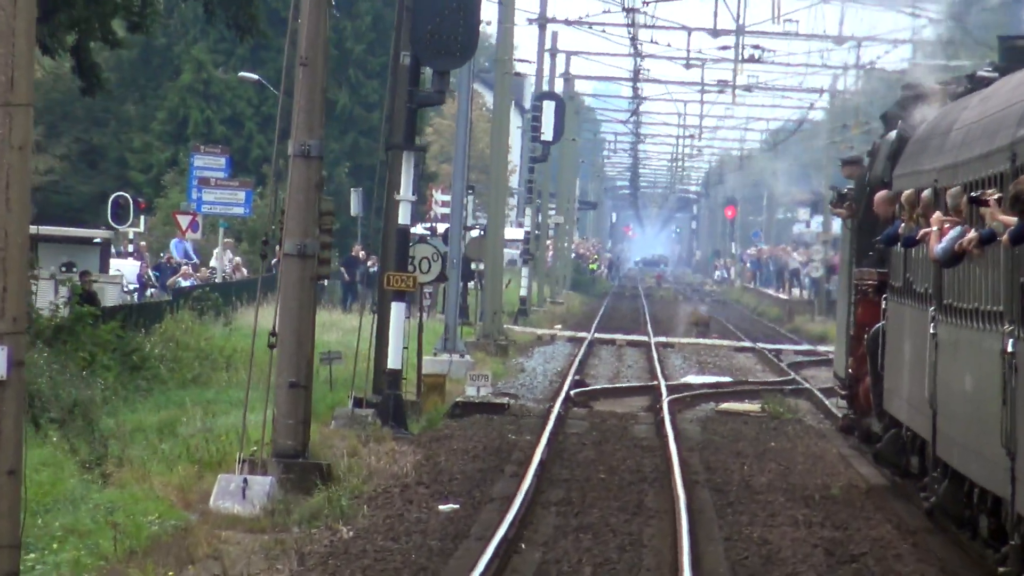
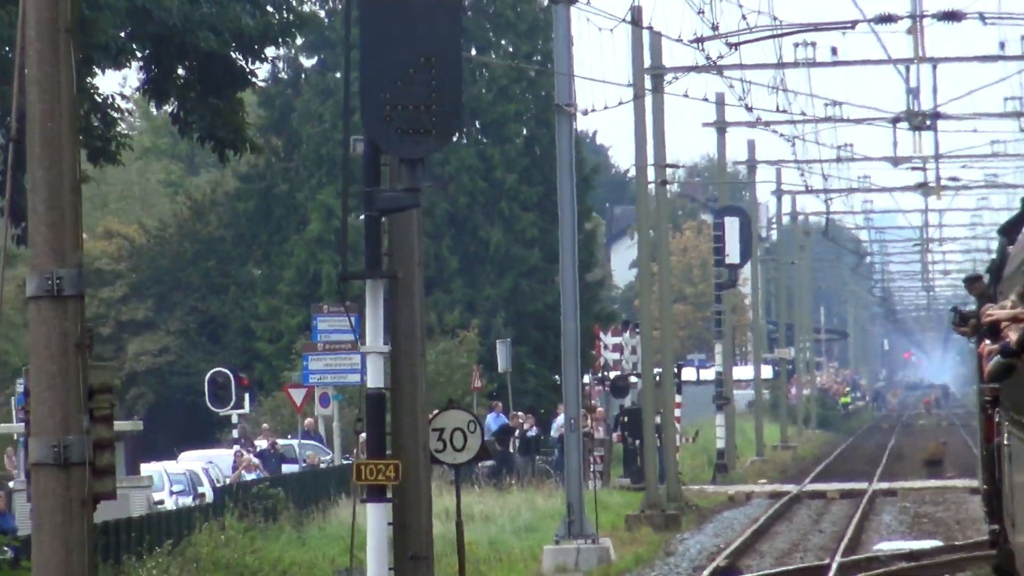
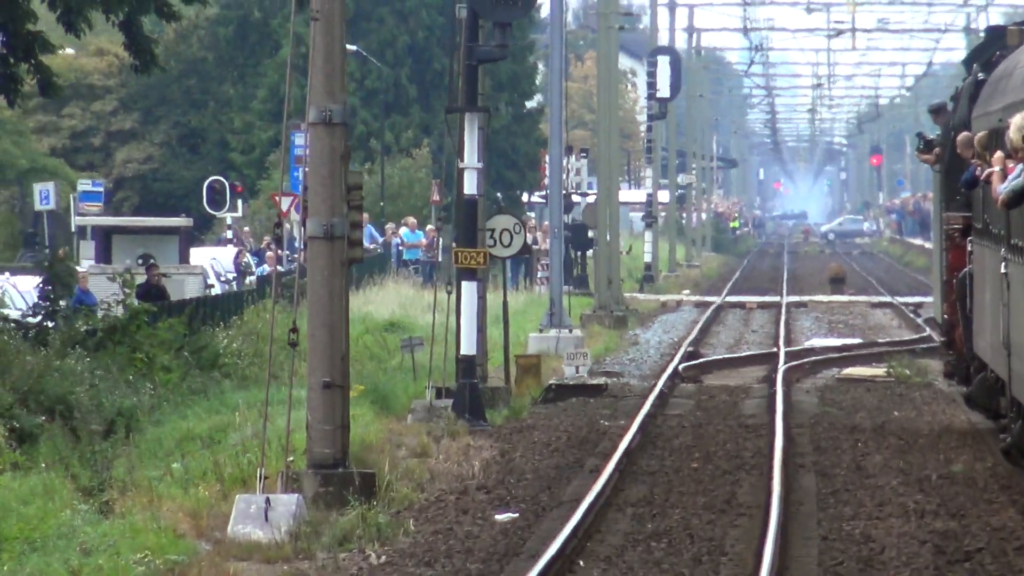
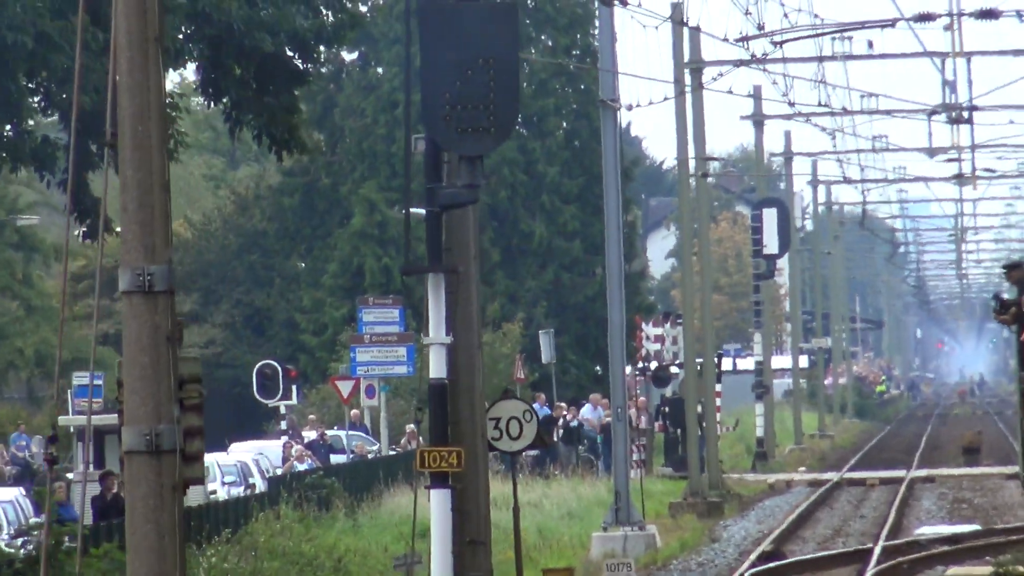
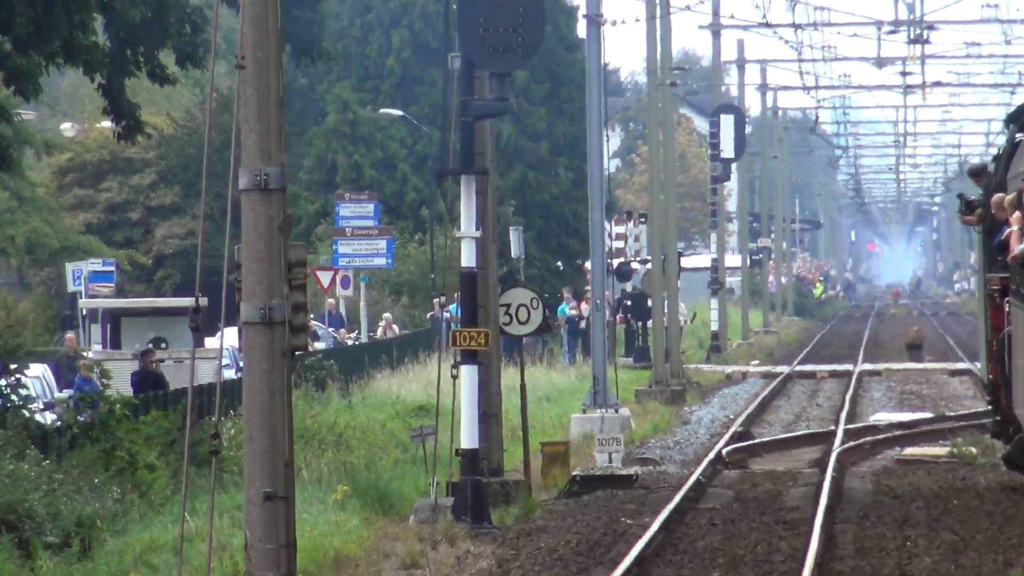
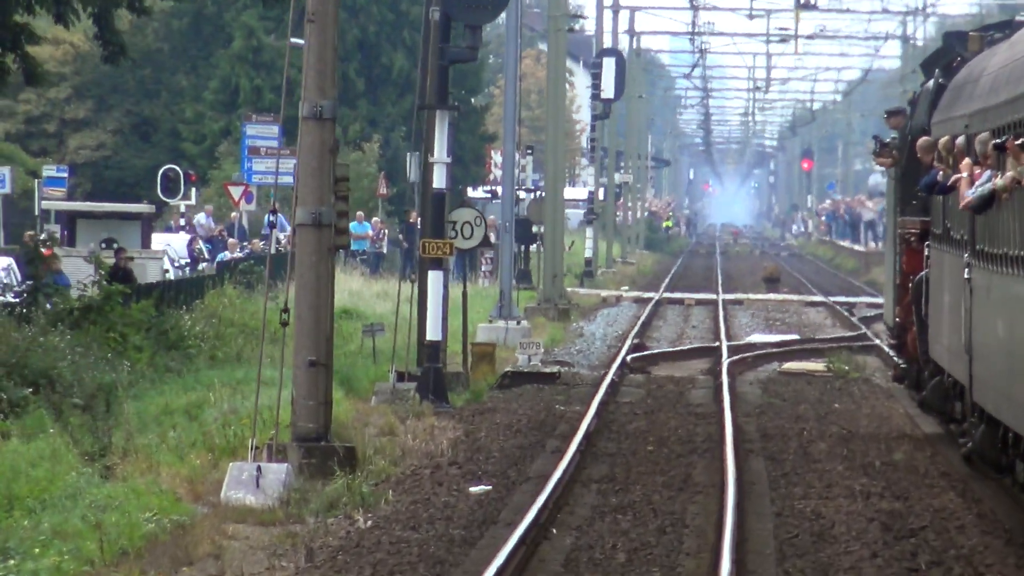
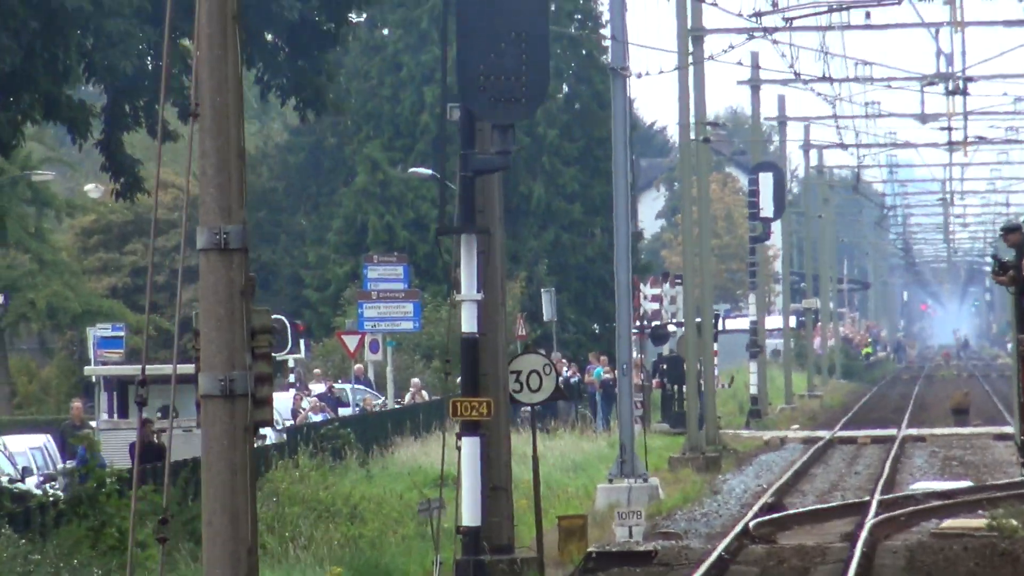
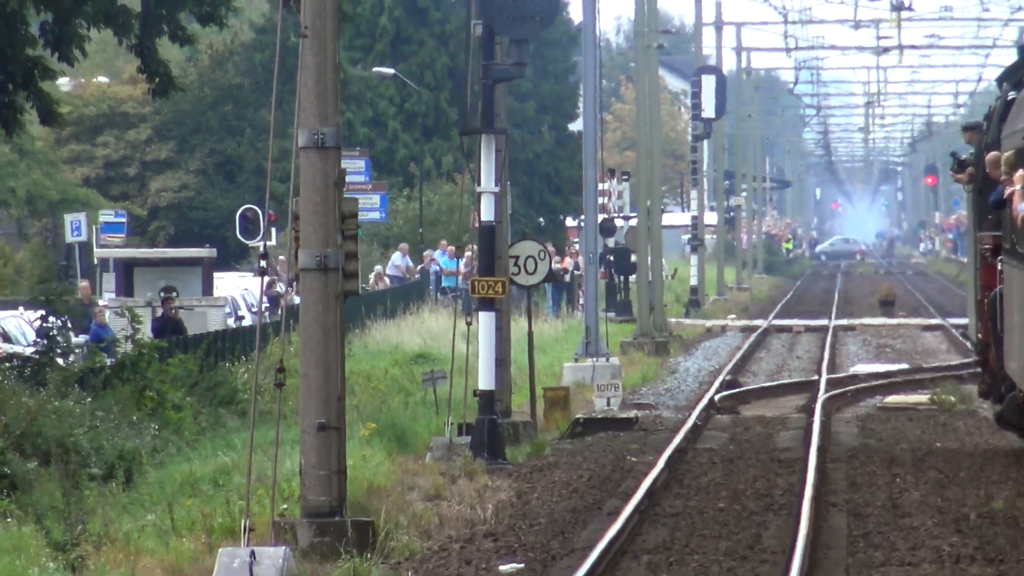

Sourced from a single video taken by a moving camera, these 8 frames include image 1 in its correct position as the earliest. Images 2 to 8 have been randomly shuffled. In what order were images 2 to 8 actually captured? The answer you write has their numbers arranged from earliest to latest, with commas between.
6, 3, 8, 5, 7, 4, 2
